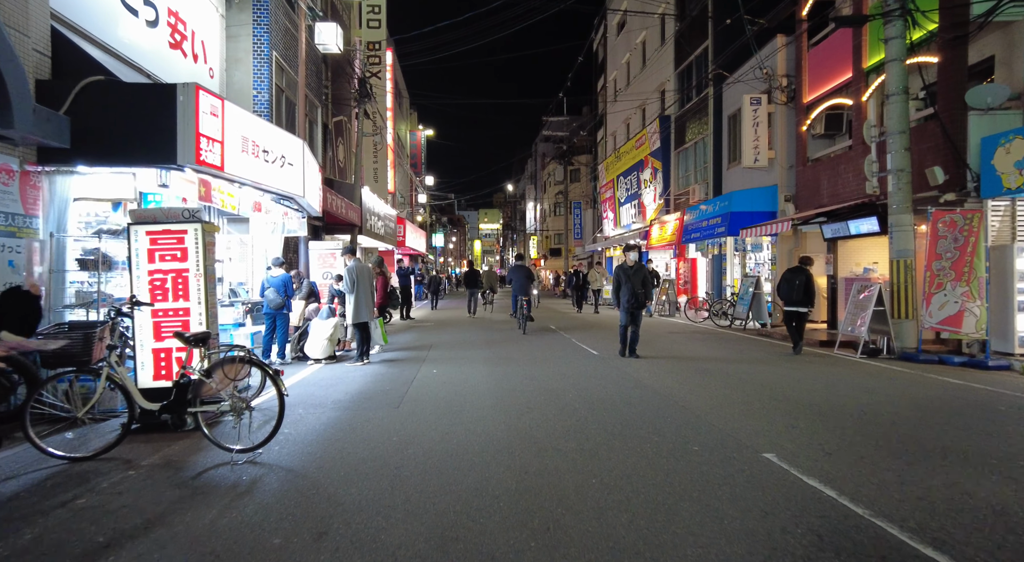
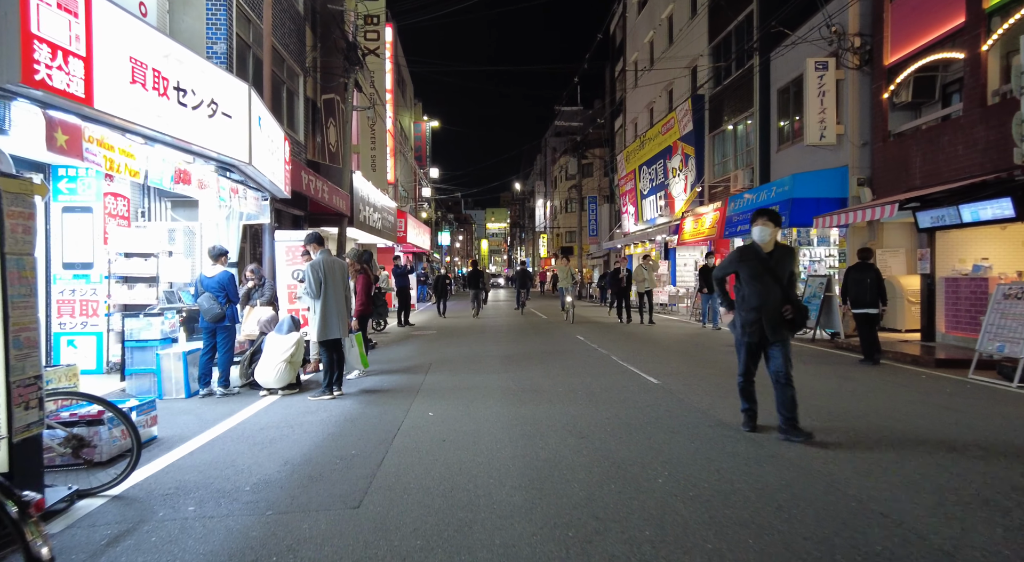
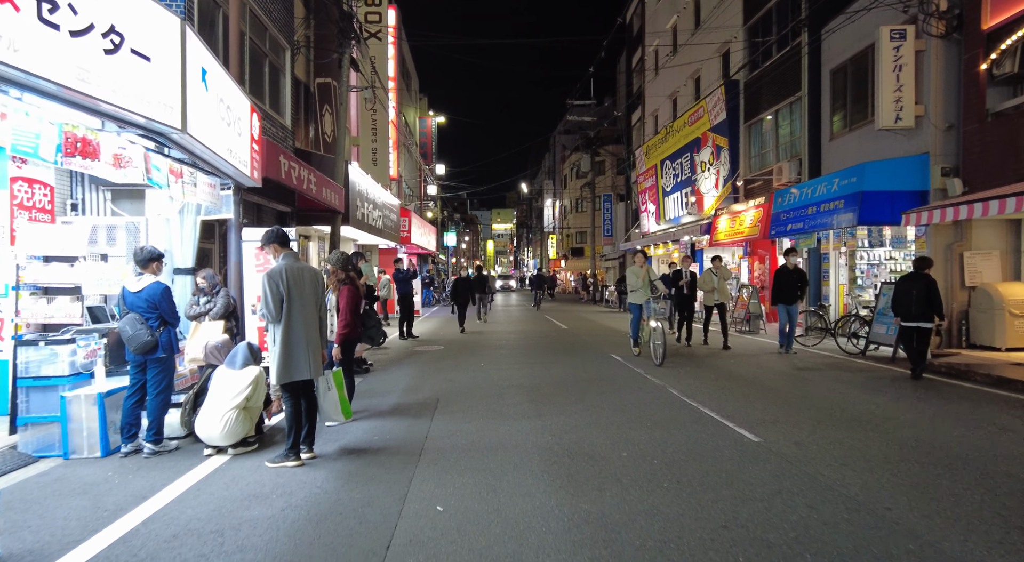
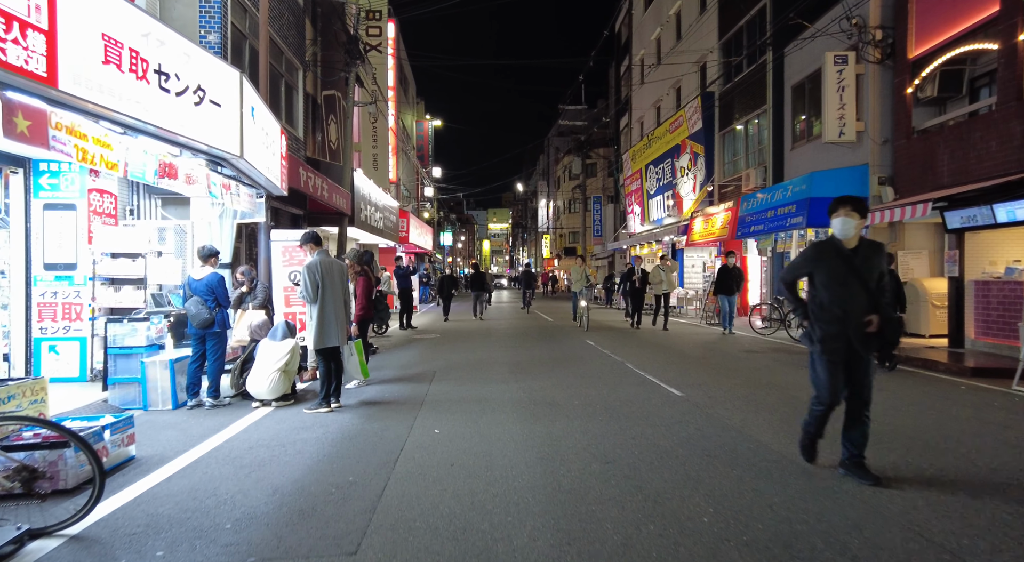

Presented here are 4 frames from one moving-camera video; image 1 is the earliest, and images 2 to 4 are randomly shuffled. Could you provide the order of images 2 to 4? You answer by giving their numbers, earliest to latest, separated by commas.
2, 4, 3
